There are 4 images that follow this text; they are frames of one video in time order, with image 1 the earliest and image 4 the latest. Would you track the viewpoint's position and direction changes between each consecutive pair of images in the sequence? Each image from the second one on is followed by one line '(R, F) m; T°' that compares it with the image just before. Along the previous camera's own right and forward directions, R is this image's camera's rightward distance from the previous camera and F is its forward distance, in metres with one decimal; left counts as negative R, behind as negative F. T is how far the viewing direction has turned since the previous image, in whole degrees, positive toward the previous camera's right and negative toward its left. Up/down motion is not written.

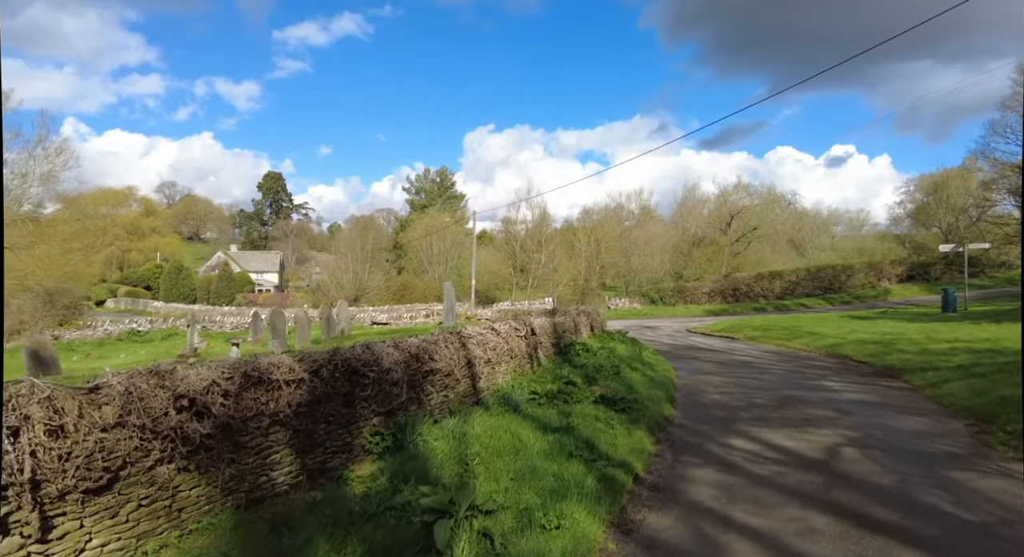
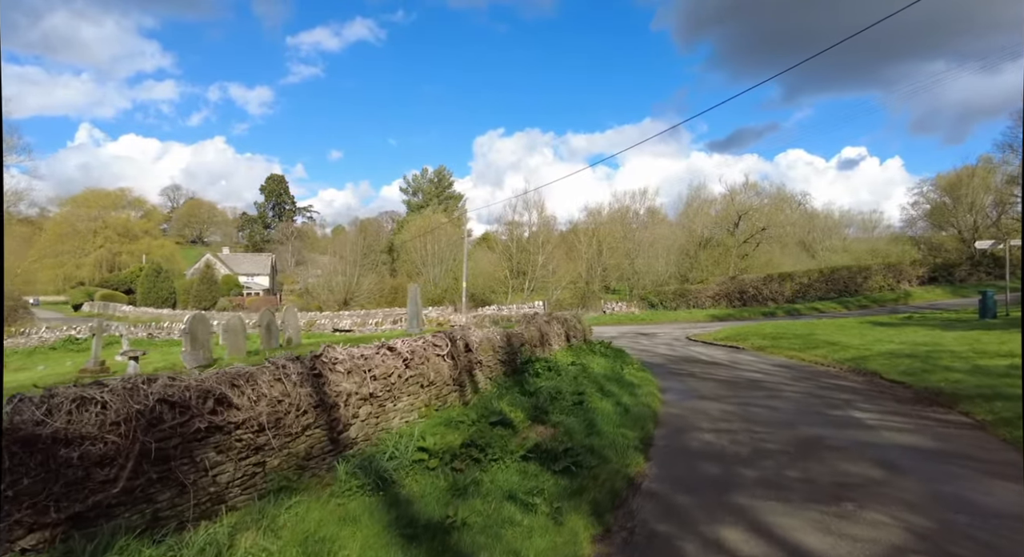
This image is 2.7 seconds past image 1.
(+1.1, +2.6) m; -1°
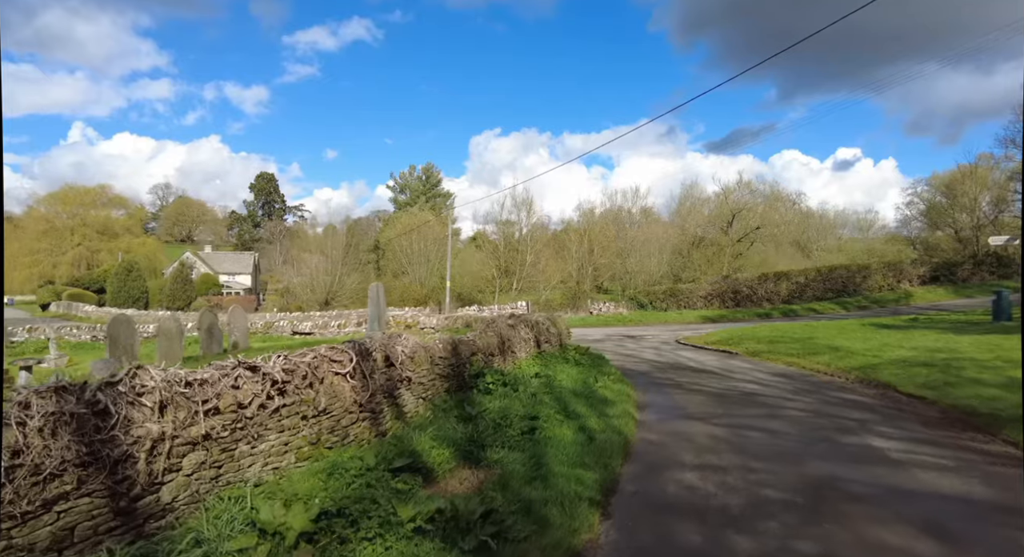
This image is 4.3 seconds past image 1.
(+0.6, +1.6) m; +1°
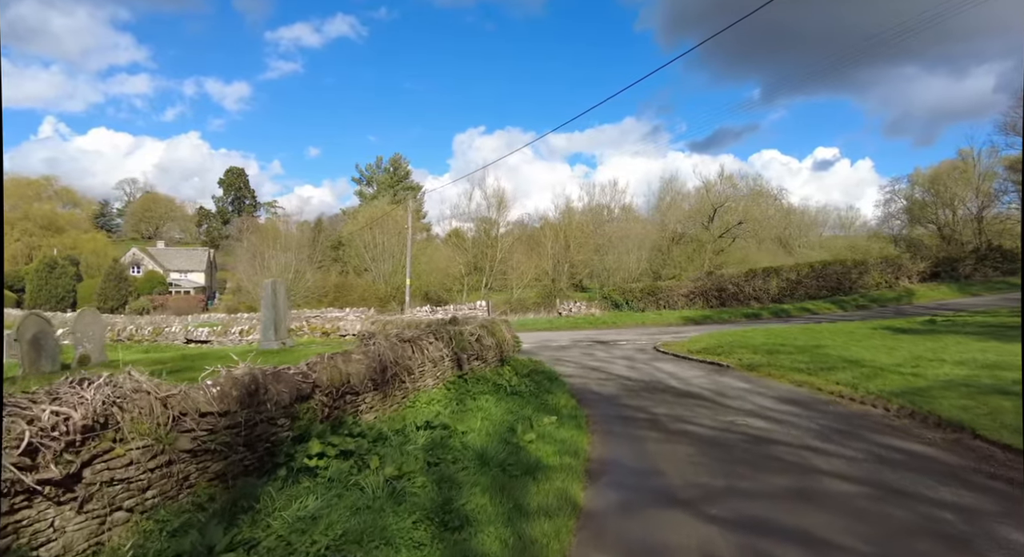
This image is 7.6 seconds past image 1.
(+1.0, +3.5) m; +2°
